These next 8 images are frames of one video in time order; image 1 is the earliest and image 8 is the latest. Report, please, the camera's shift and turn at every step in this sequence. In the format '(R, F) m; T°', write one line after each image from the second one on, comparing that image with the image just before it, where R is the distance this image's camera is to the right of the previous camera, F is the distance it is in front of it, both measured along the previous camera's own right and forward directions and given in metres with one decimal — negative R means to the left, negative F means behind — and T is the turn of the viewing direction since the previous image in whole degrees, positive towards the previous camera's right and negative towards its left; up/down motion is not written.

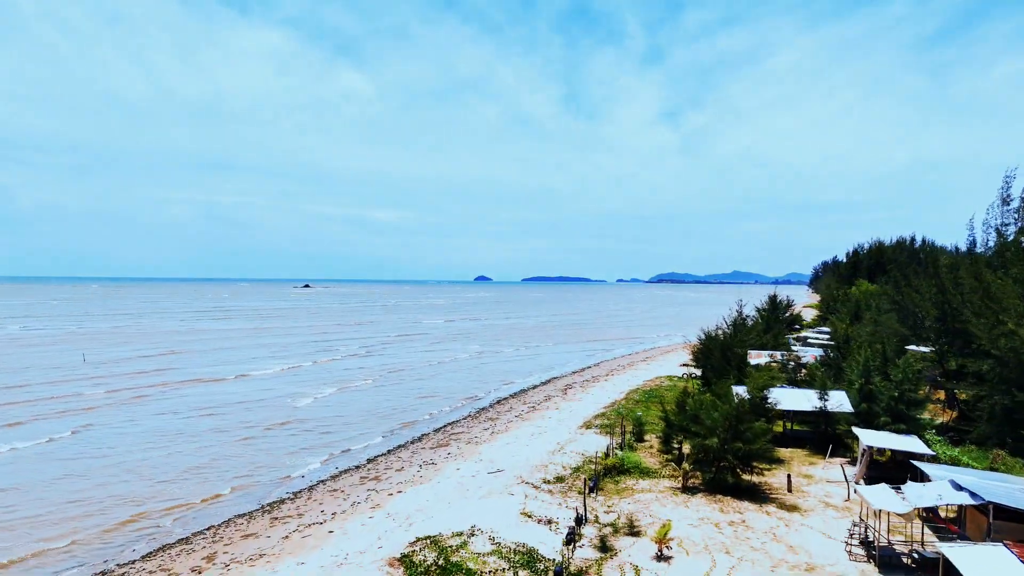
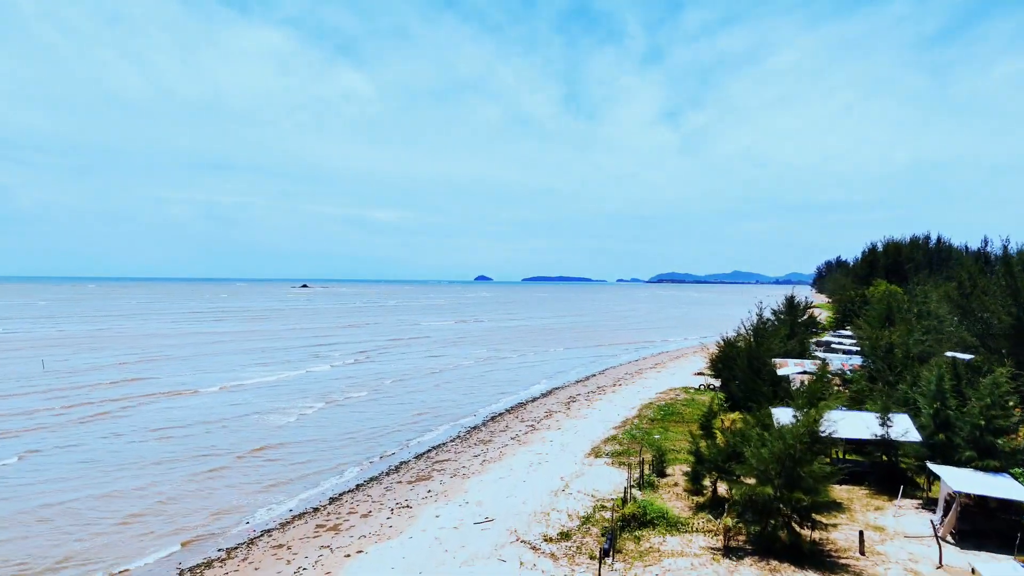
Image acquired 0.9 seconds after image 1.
(+0.1, +2.7) m; 0°
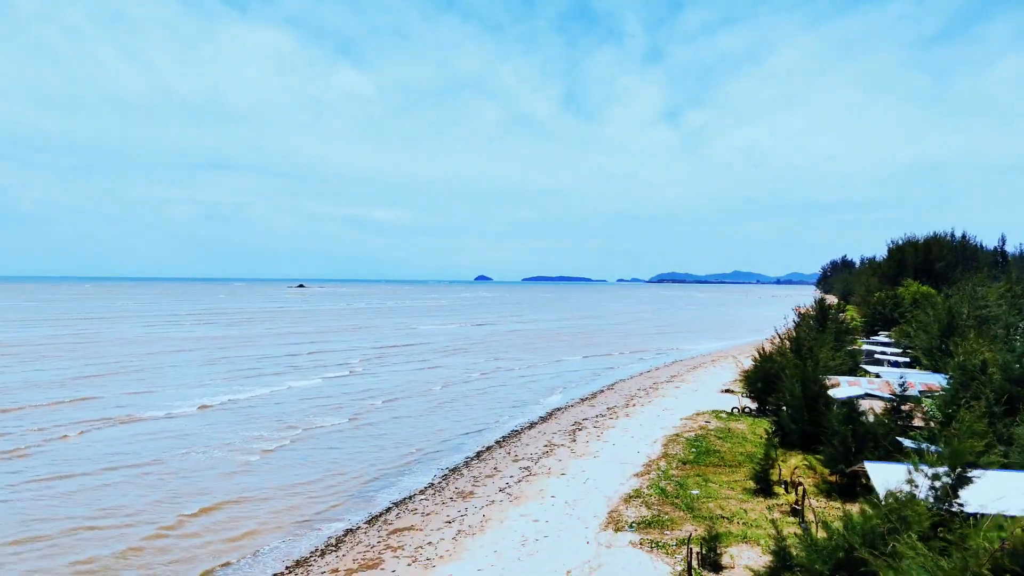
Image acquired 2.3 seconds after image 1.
(+0.2, +4.1) m; 0°
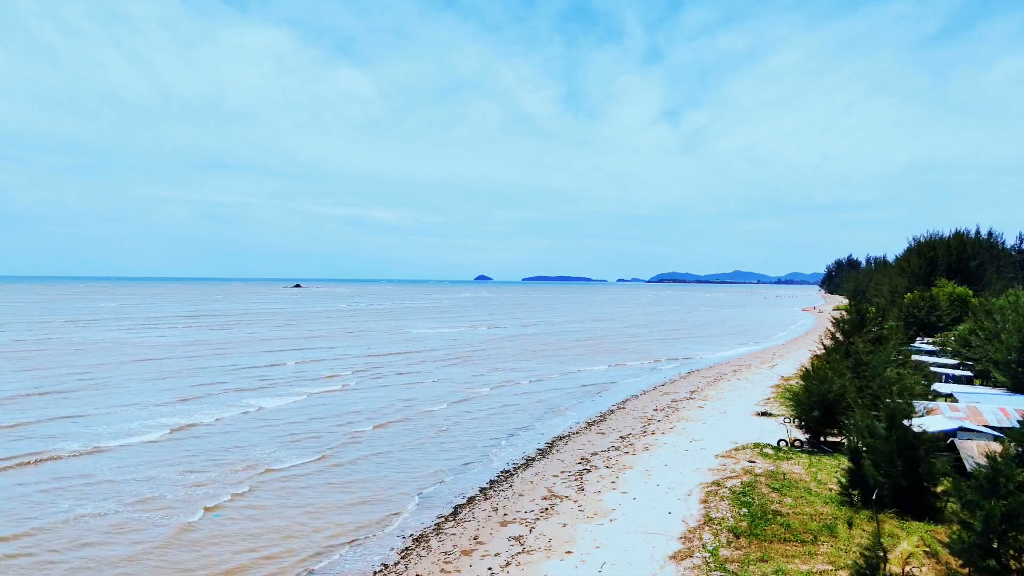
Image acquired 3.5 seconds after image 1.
(+0.2, +3.9) m; 0°
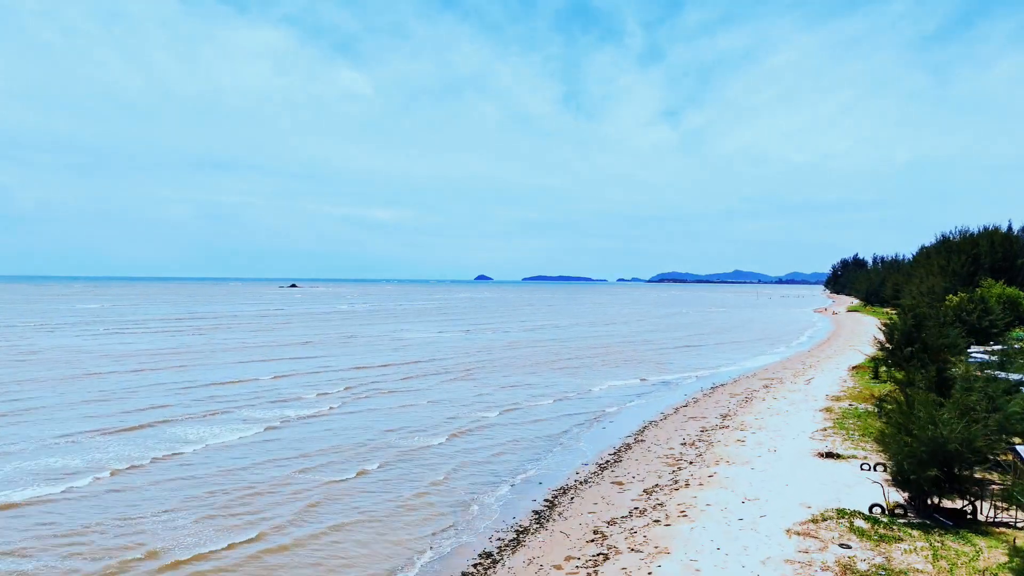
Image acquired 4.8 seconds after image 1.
(+0.3, +4.4) m; 0°
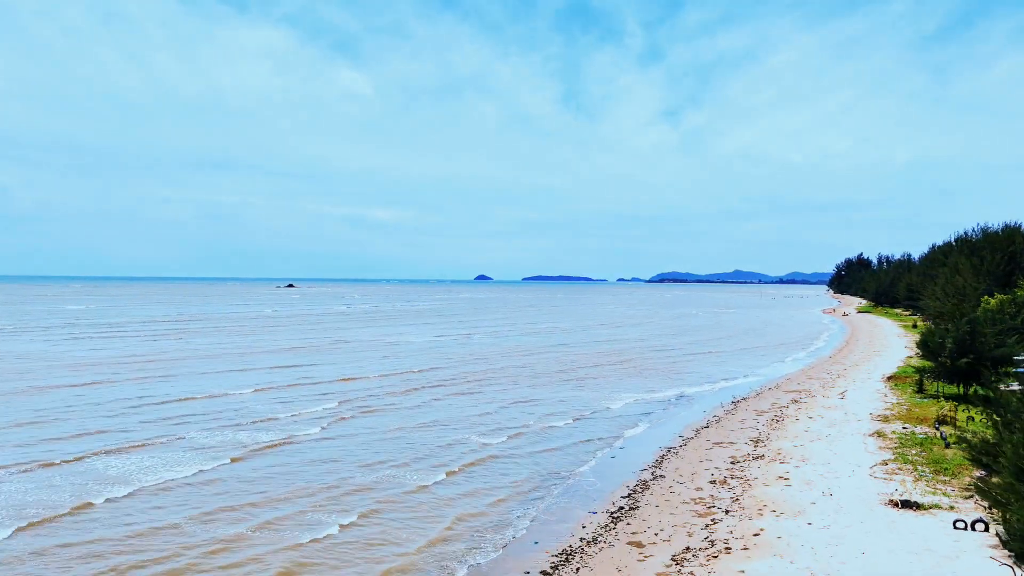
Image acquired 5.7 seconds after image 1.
(+0.2, +3.1) m; 0°
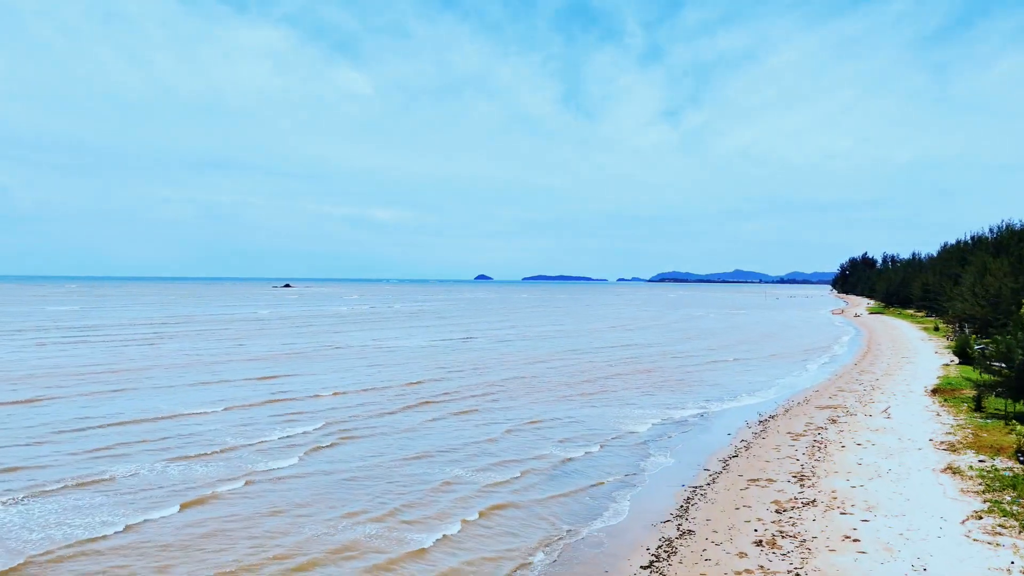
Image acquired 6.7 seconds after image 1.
(+0.2, +3.1) m; 0°
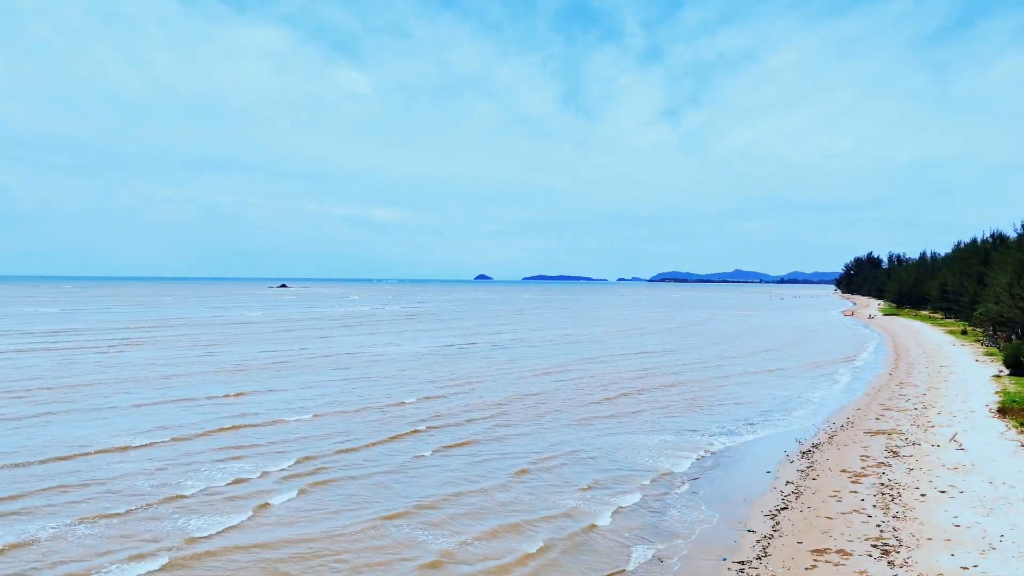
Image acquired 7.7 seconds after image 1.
(0.0, +3.3) m; 0°
